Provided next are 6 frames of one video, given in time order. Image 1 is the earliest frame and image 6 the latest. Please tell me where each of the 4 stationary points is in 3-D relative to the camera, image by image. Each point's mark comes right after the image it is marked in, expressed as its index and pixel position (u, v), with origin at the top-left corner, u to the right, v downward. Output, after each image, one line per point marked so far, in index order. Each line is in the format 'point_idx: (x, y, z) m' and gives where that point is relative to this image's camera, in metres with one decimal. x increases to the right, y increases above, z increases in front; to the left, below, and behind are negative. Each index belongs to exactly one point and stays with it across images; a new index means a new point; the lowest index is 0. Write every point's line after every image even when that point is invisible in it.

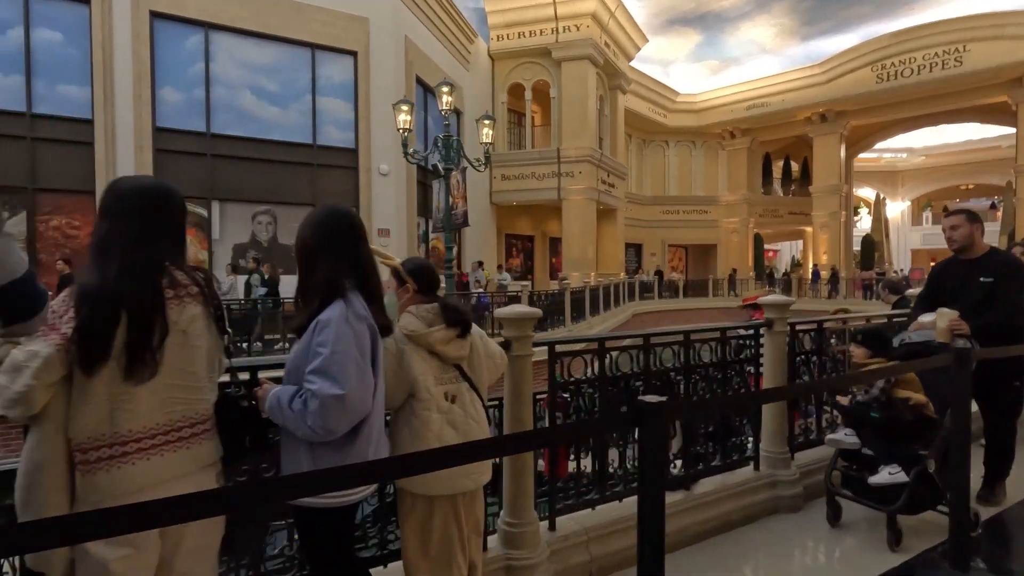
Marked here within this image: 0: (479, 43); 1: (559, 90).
0: (-1.2, +8.6, +18.7) m
1: (+1.6, +7.0, +19.0) m
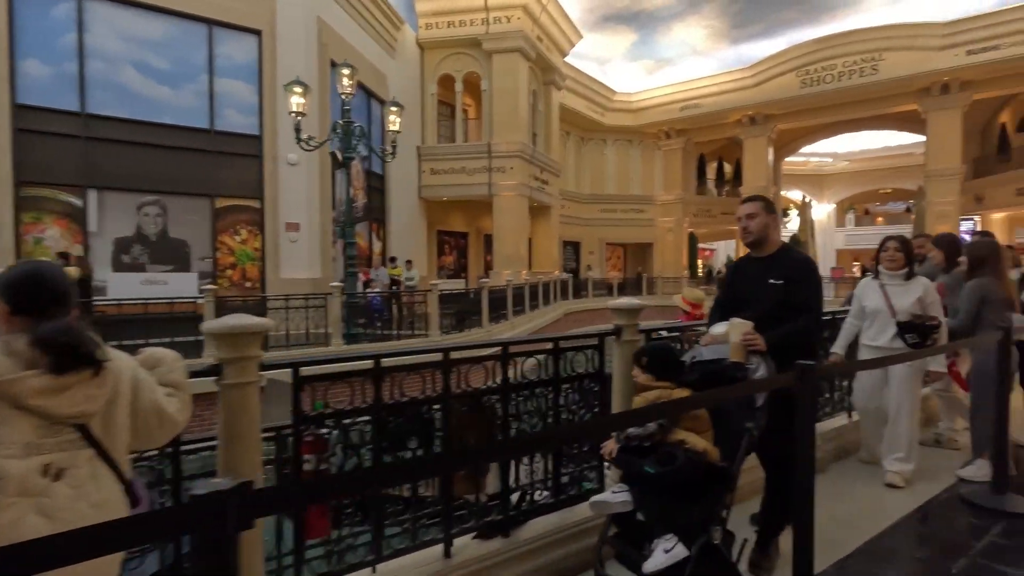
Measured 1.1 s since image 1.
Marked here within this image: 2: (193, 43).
0: (-3.6, +8.7, +17.9) m
1: (-0.8, +7.1, +18.4) m
2: (-6.6, +5.1, +11.1) m
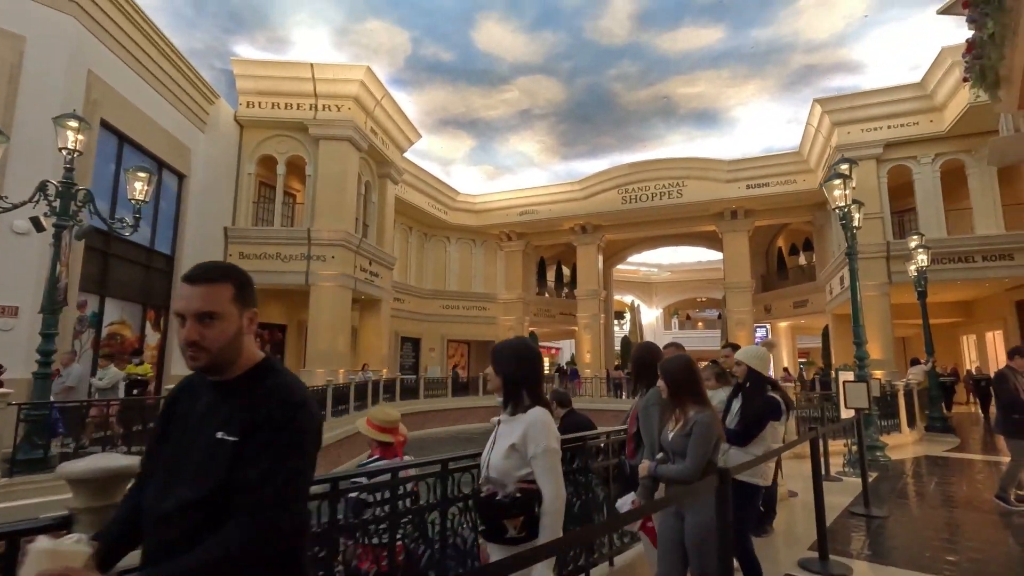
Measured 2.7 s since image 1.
0: (-9.0, +5.7, +16.6) m
1: (-6.5, +3.9, +17.5) m
2: (-10.2, +3.5, +8.7) m
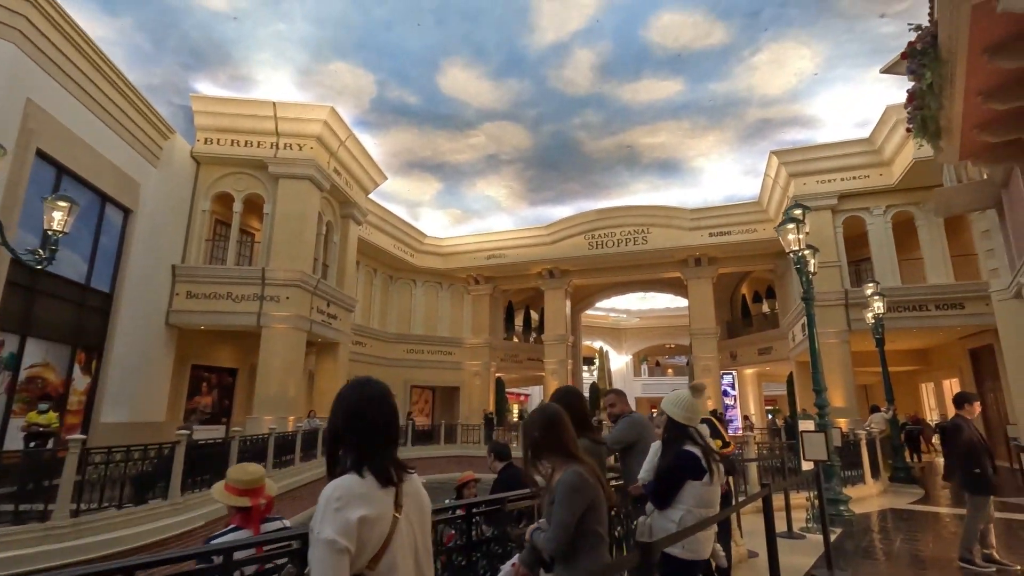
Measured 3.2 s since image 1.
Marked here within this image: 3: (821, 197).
0: (-10.1, +4.5, +16.1) m
1: (-7.6, +2.6, +17.0) m
2: (-10.9, +3.0, +8.0) m
3: (+11.1, +3.3, +19.2) m
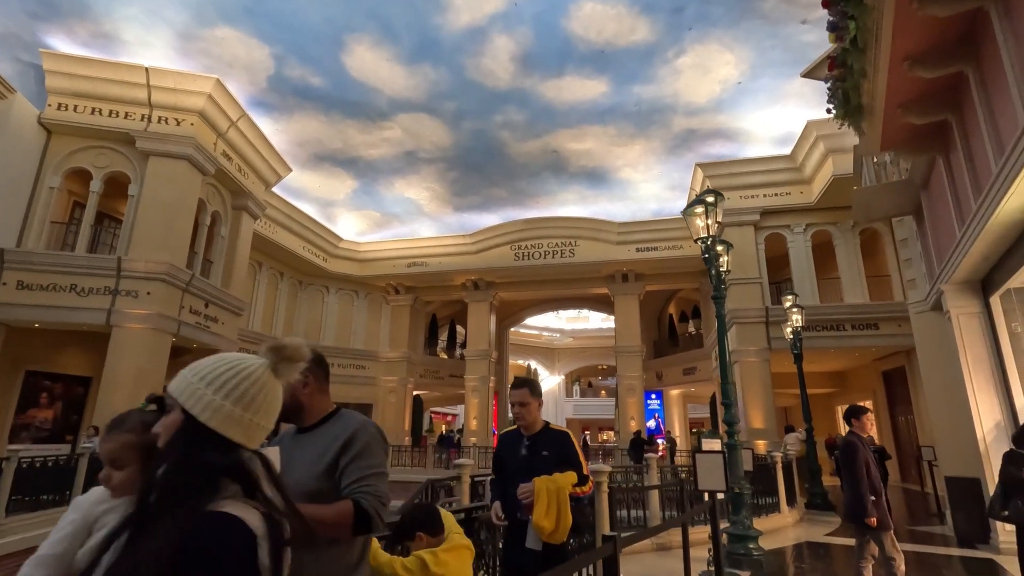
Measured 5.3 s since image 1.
0: (-12.5, +4.8, +13.6) m
1: (-10.2, +2.7, +14.6) m
2: (-12.5, +3.6, +5.4) m
3: (+8.2, +2.7, +18.9) m
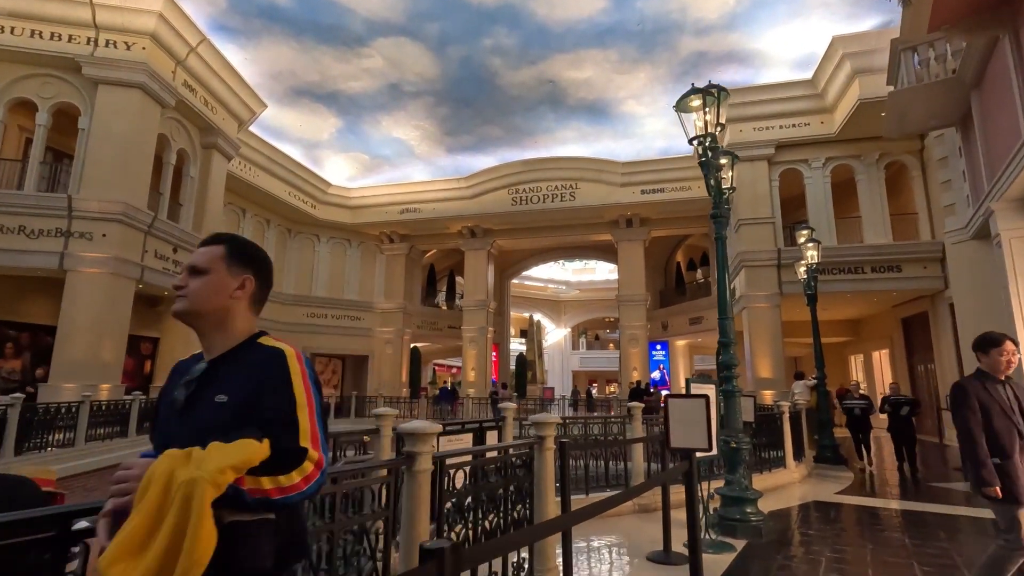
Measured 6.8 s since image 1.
0: (-12.9, +6.1, +12.2) m
1: (-10.6, +4.2, +13.4) m
2: (-13.0, +4.2, +4.1) m
3: (+7.9, +4.6, +17.2) m
